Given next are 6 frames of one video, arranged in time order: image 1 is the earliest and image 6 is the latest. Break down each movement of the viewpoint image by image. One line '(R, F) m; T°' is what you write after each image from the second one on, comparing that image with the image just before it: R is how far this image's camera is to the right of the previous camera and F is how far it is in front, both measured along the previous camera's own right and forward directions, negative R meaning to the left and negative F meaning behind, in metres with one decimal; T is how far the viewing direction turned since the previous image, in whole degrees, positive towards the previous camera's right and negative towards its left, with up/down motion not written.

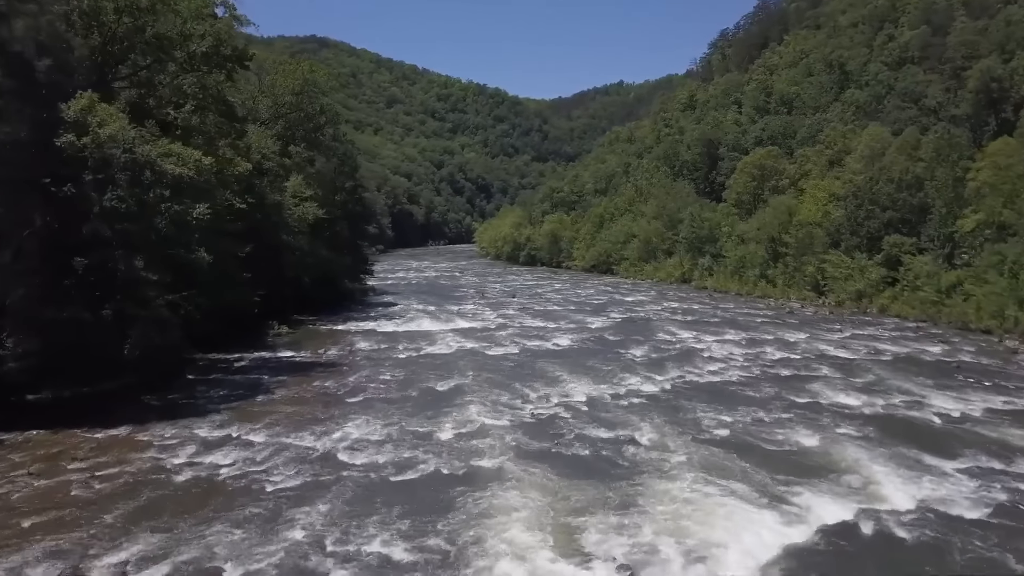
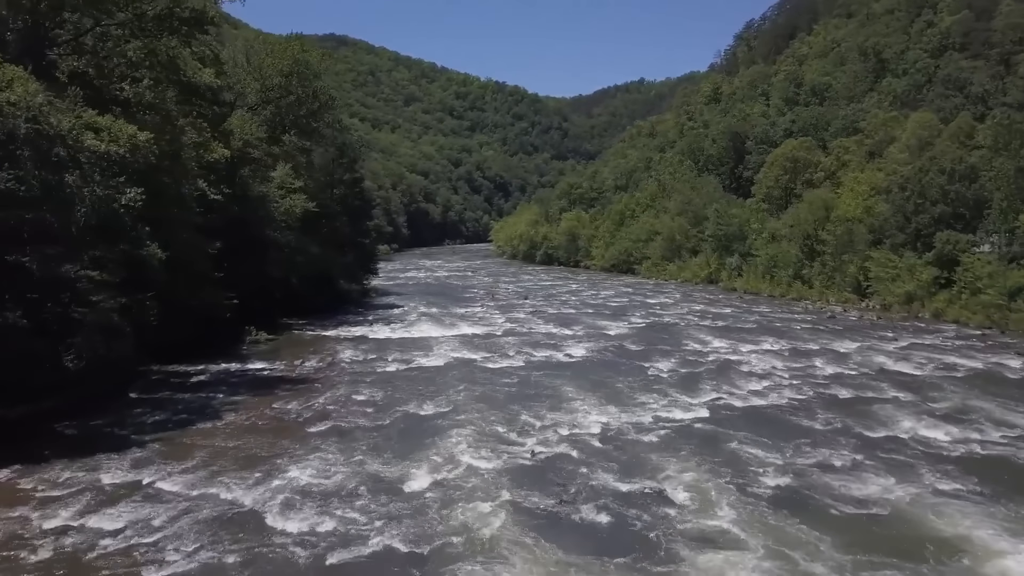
(+0.4, +3.8) m; -1°
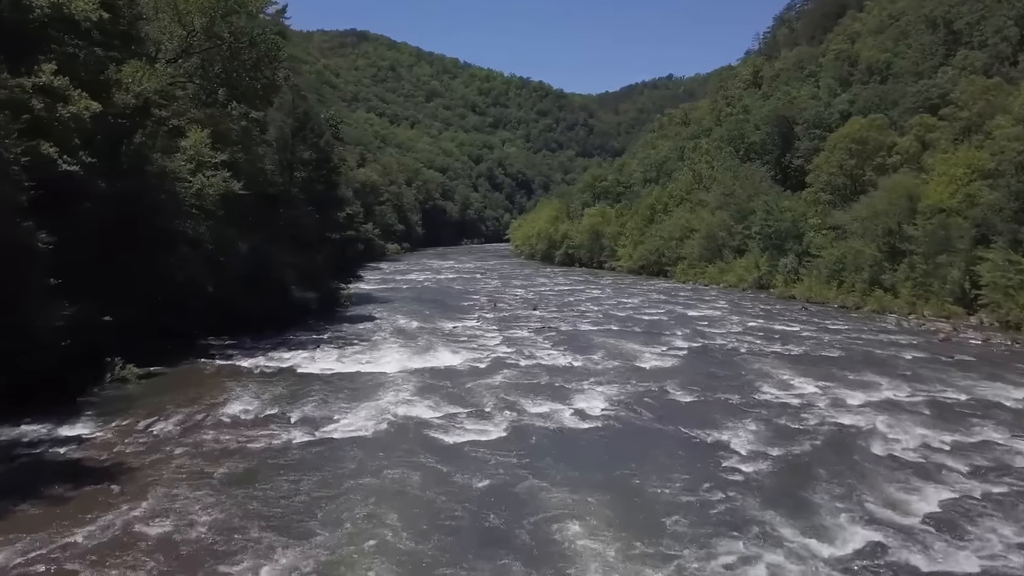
(+0.9, +9.2) m; -2°
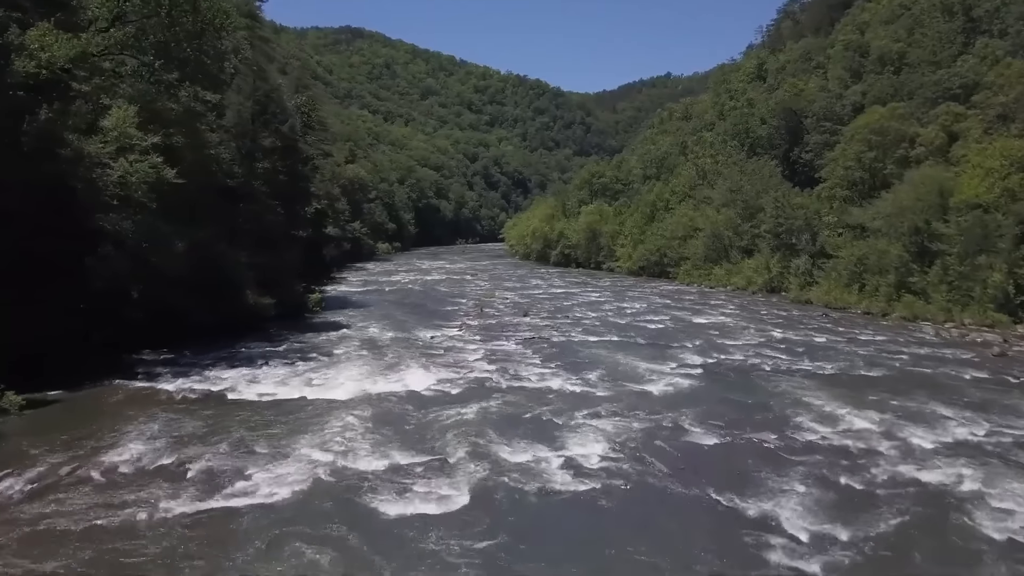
(+0.4, +3.8) m; 0°
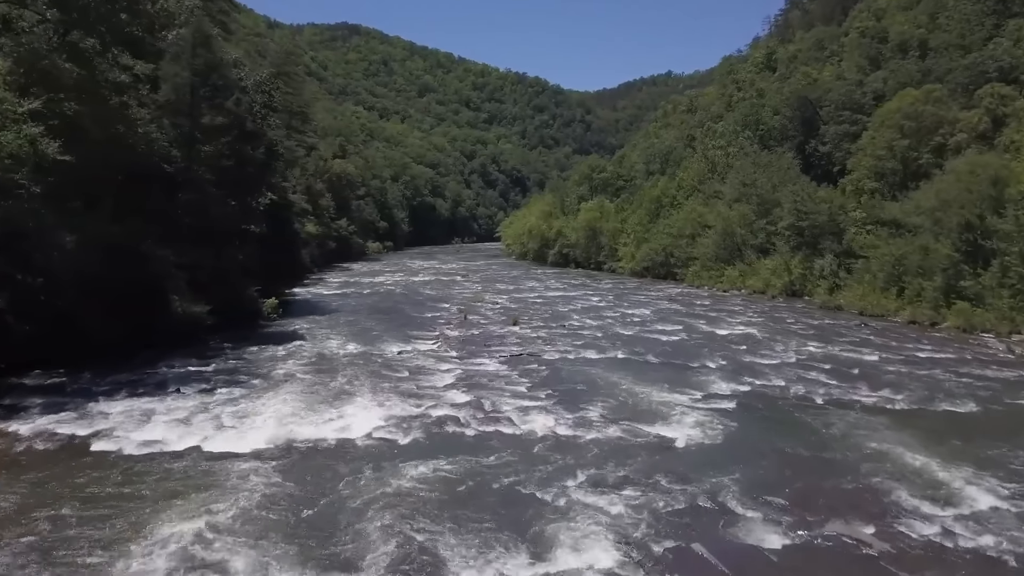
(+0.4, +4.7) m; 0°
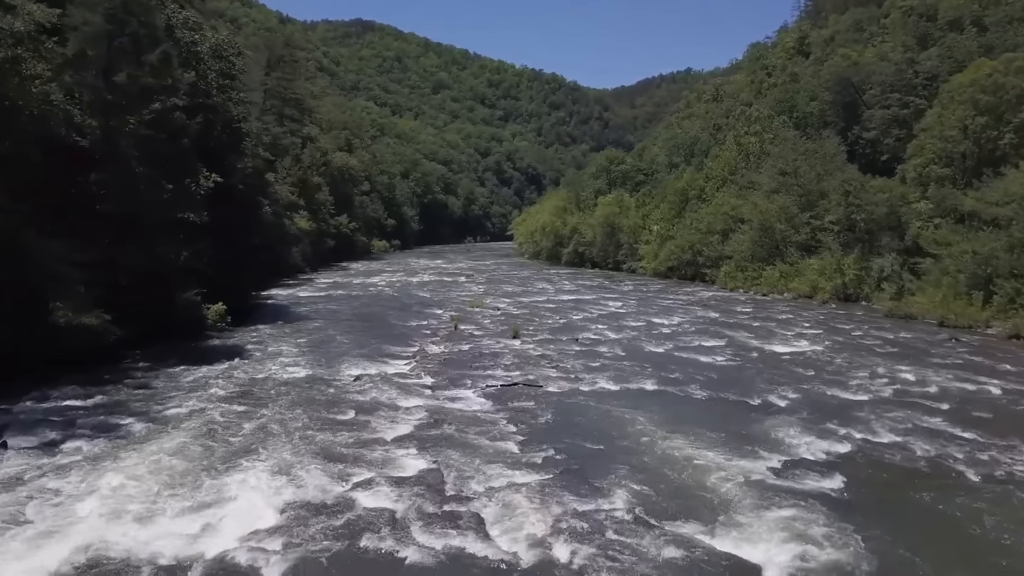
(+0.5, +5.7) m; -1°
